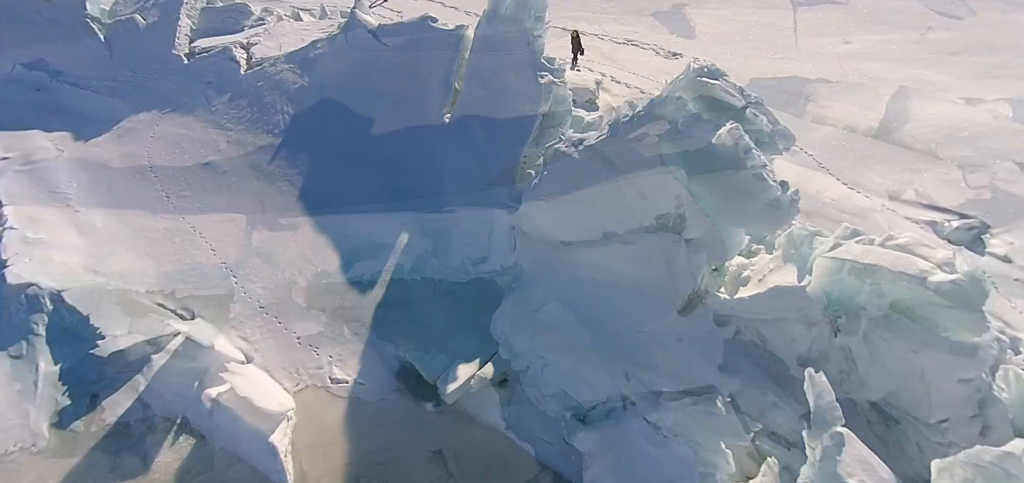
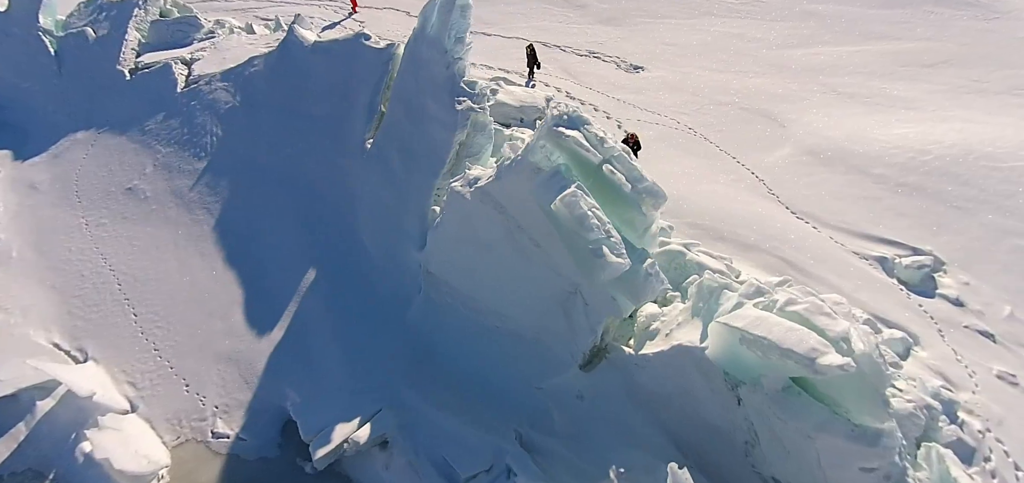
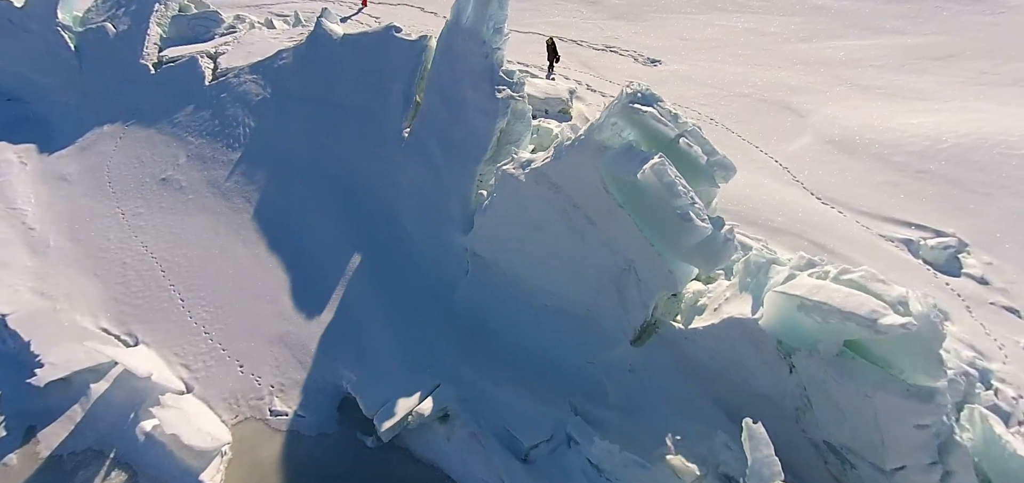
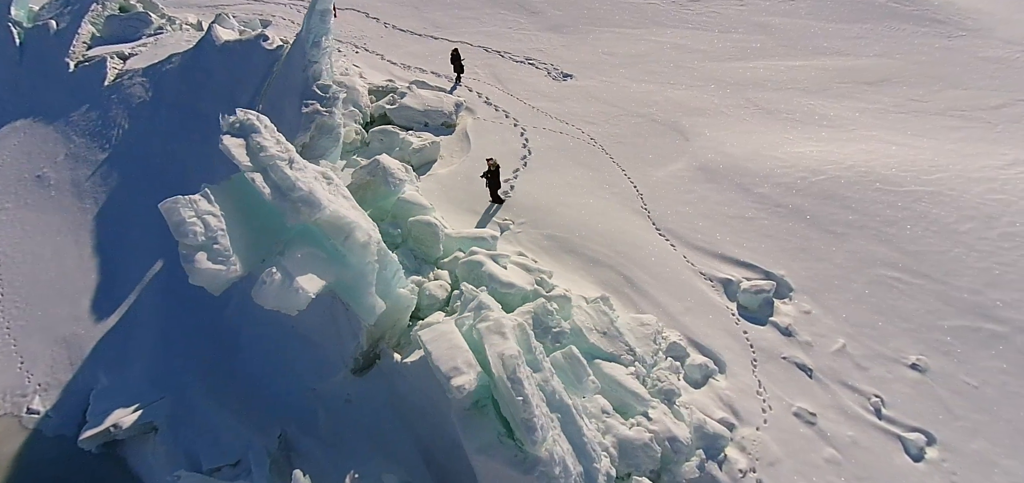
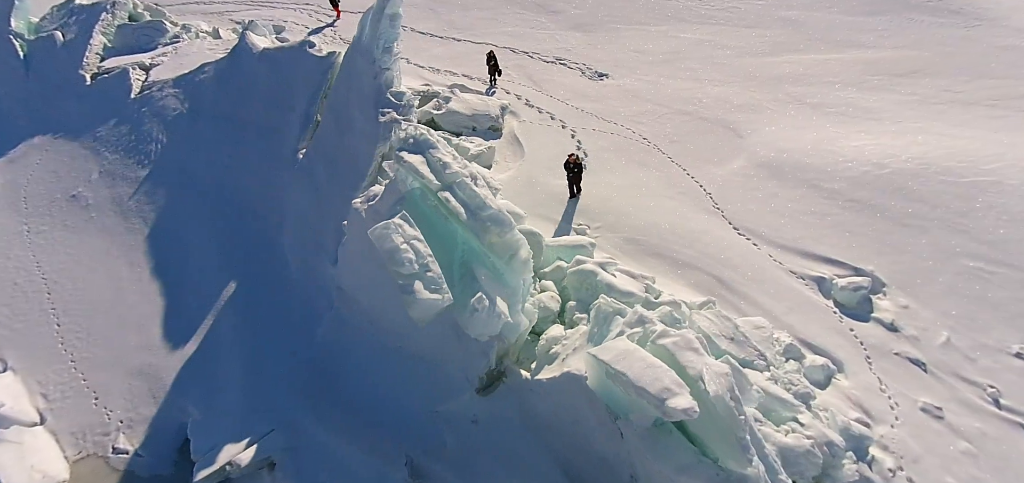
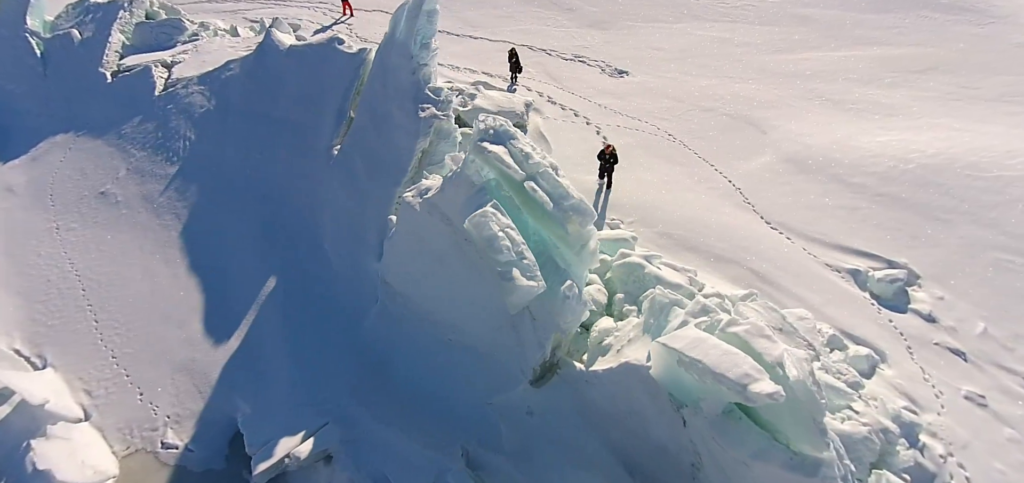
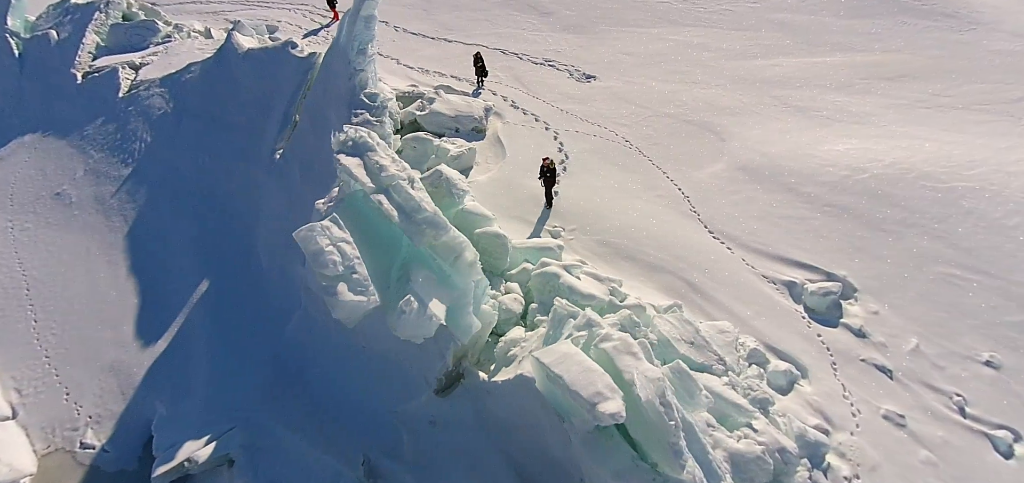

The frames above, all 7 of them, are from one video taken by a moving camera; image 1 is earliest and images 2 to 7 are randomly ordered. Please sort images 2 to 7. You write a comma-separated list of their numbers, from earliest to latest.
3, 2, 6, 5, 7, 4
